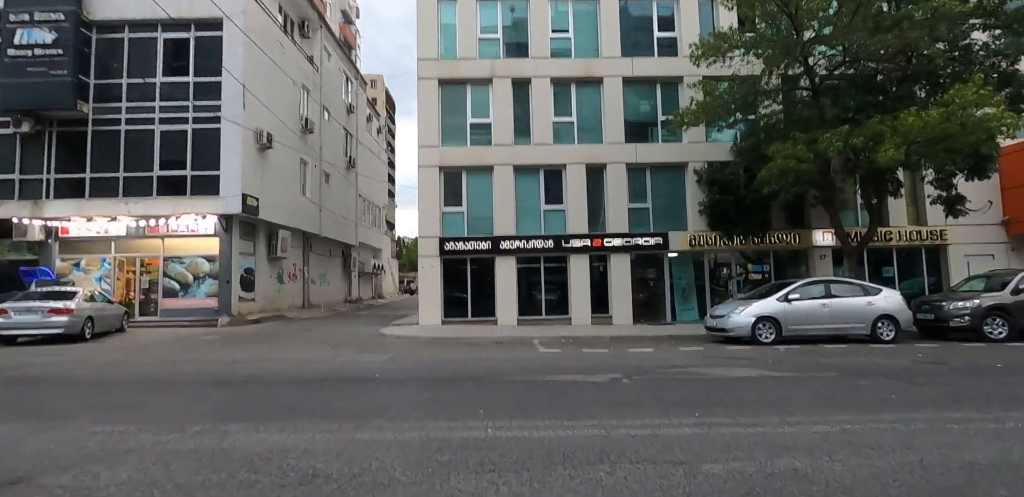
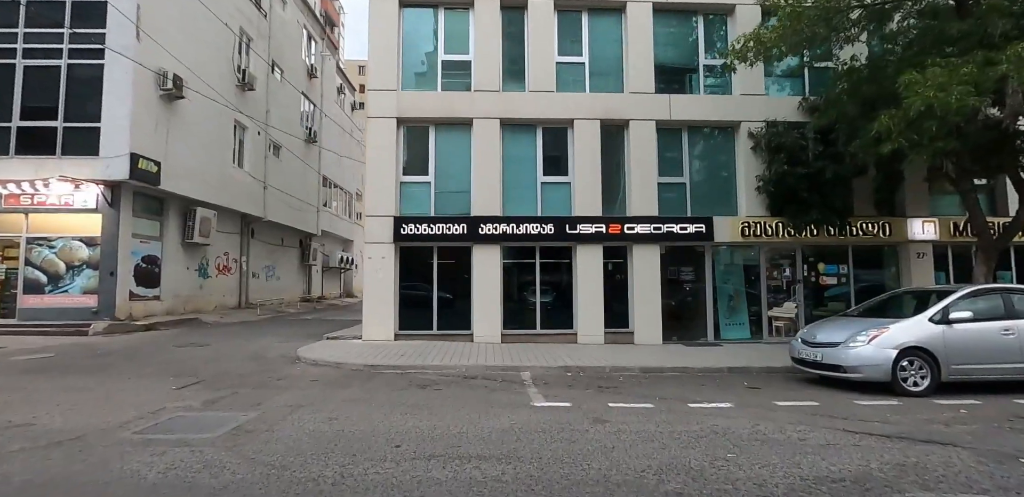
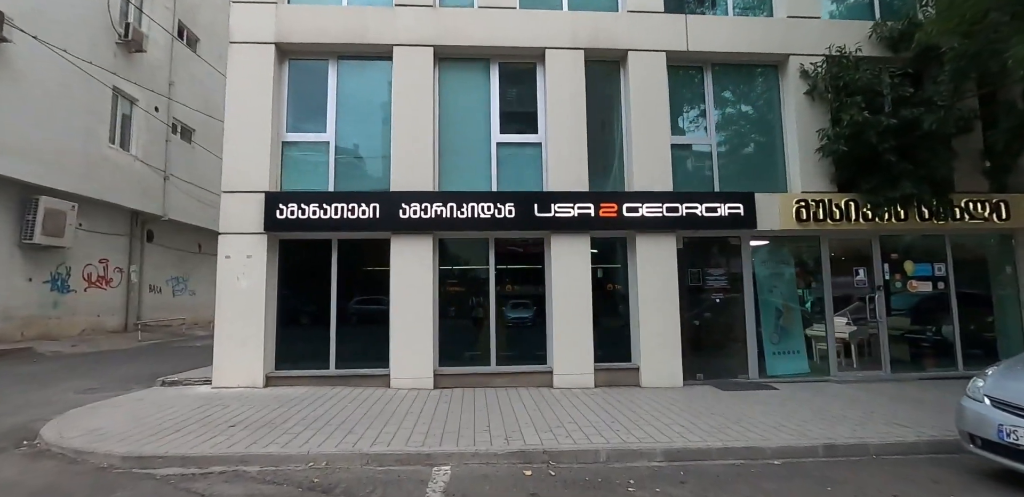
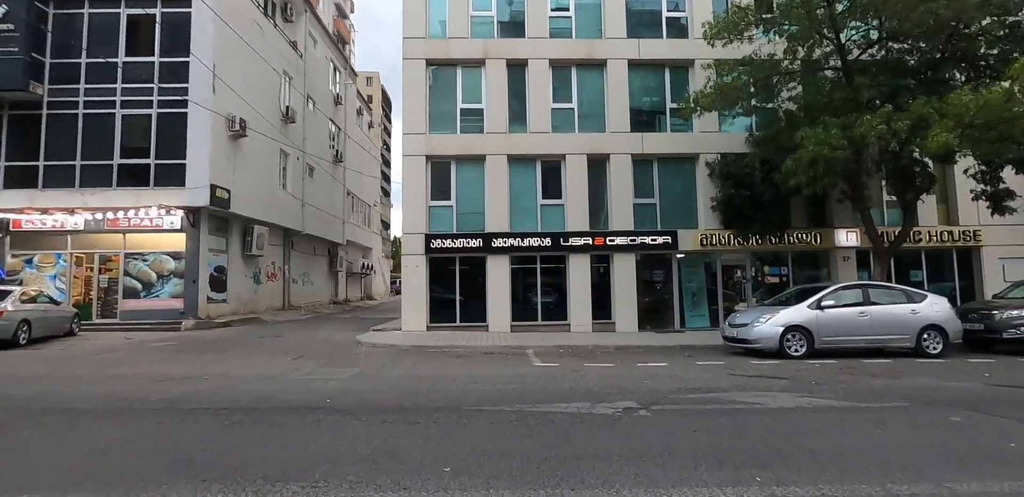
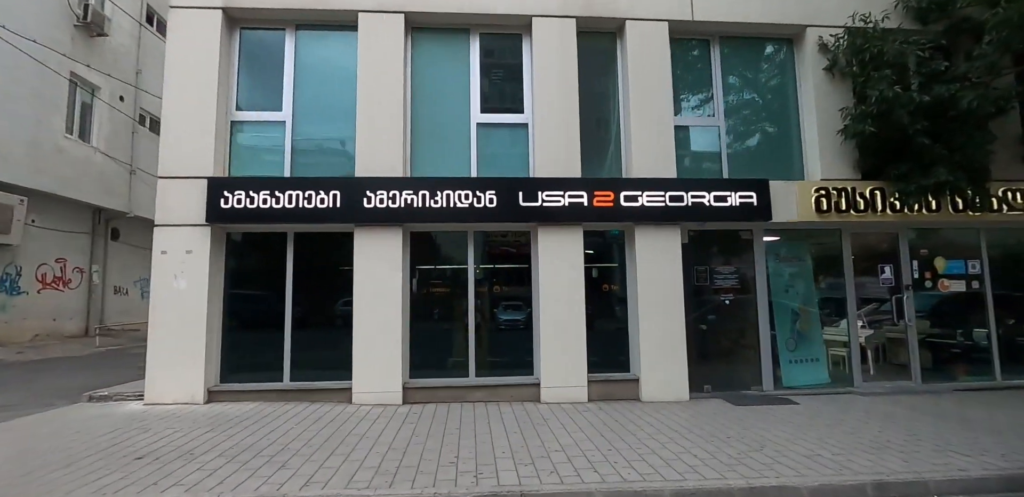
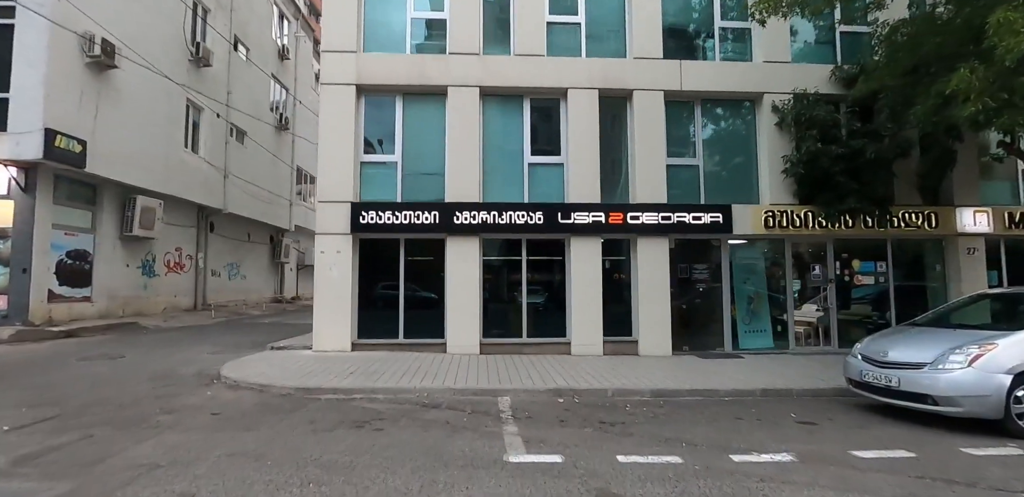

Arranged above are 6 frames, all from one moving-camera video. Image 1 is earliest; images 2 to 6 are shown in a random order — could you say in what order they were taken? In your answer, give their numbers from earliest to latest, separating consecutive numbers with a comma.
4, 2, 6, 3, 5
